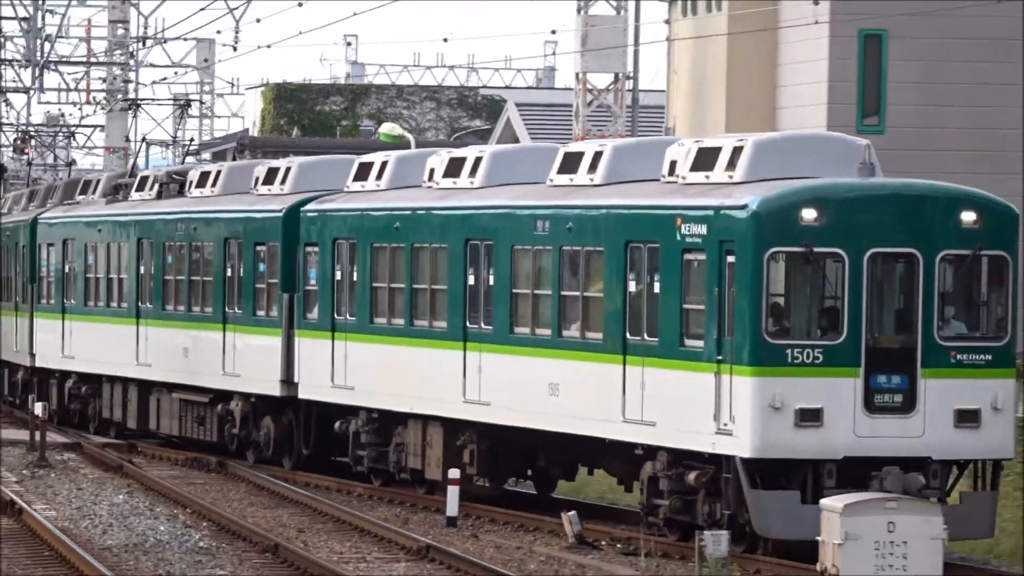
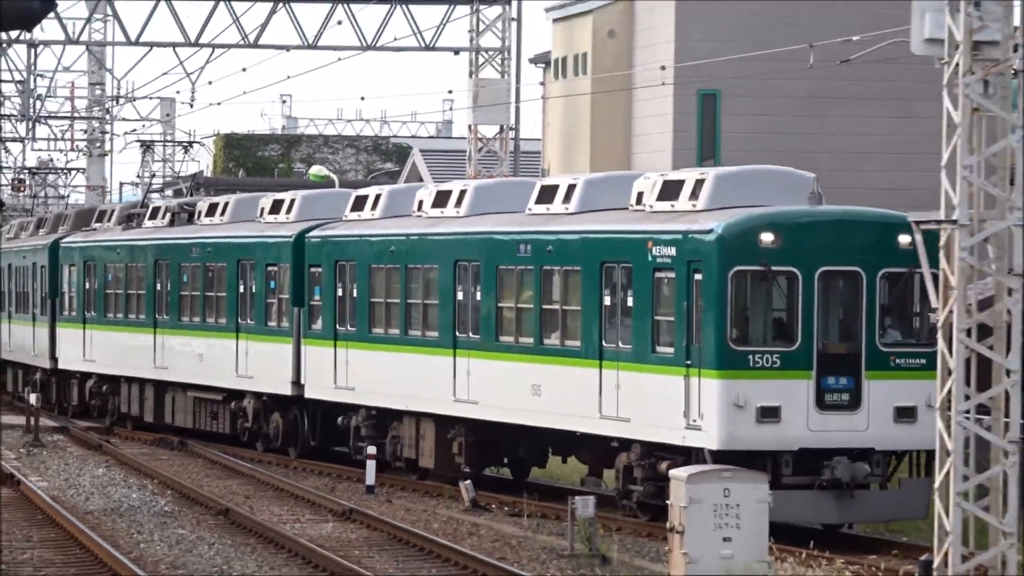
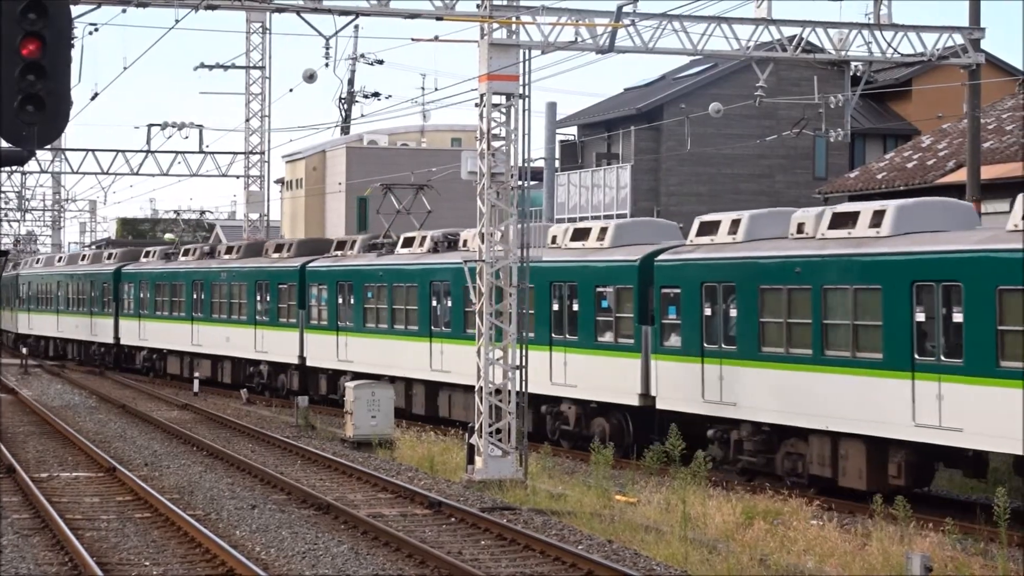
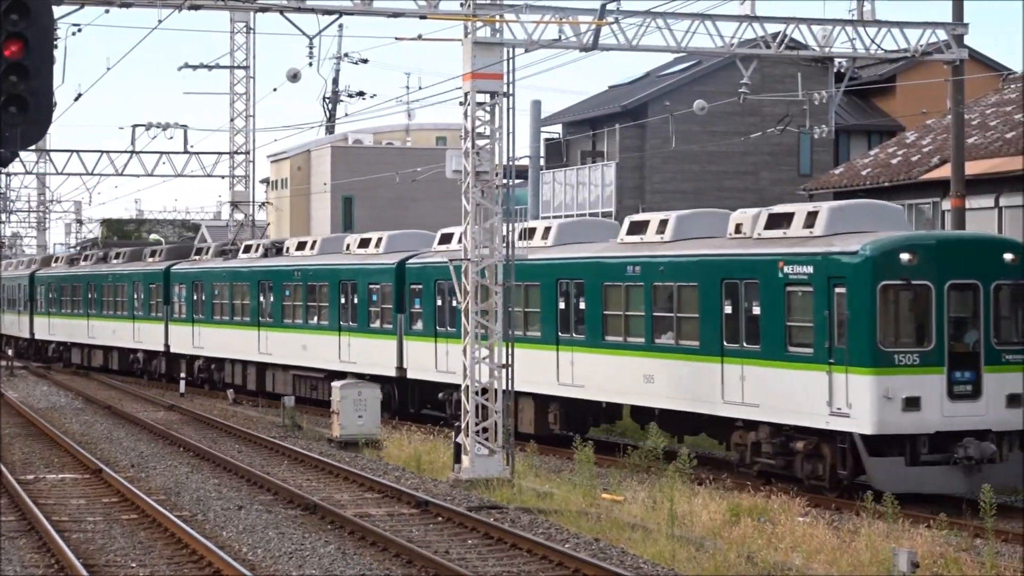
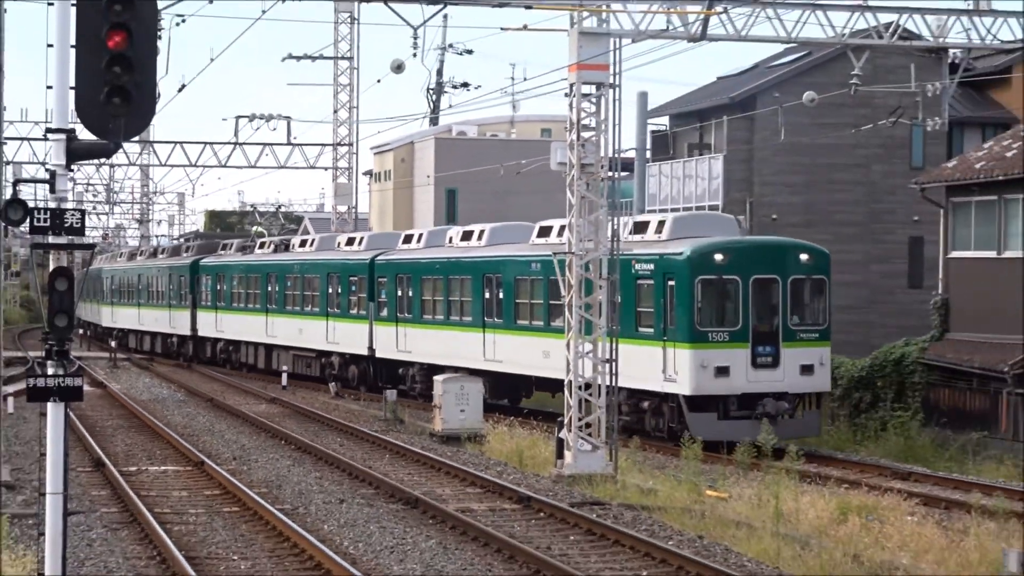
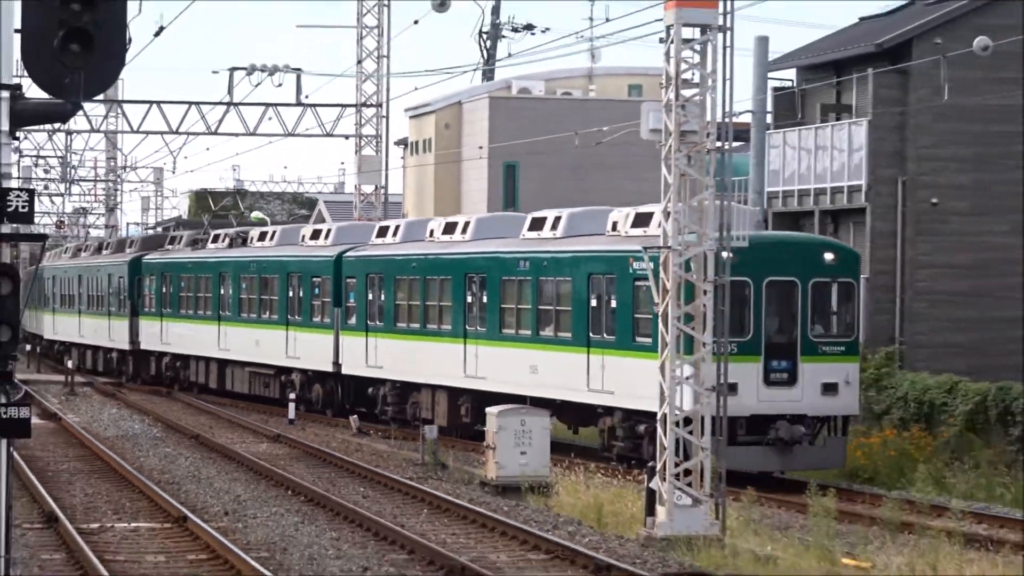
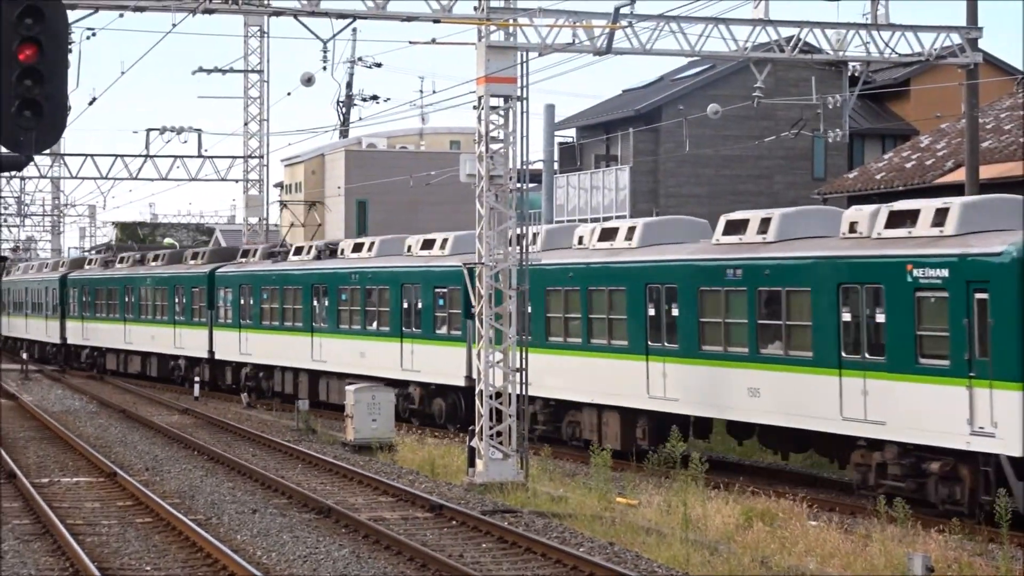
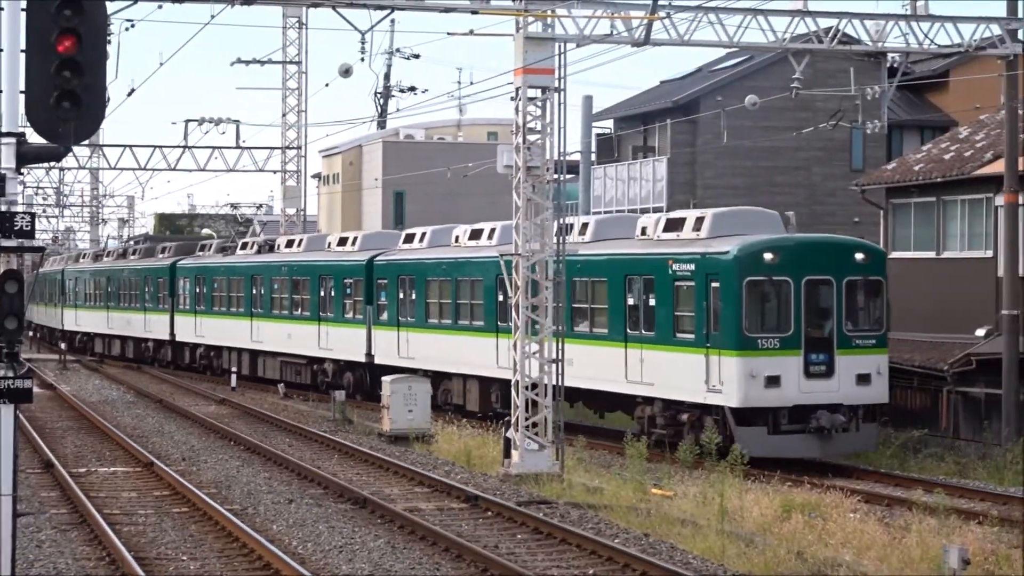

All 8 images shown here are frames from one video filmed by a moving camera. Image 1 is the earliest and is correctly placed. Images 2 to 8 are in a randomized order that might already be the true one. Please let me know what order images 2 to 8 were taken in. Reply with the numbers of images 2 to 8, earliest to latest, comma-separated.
2, 6, 5, 8, 4, 7, 3
